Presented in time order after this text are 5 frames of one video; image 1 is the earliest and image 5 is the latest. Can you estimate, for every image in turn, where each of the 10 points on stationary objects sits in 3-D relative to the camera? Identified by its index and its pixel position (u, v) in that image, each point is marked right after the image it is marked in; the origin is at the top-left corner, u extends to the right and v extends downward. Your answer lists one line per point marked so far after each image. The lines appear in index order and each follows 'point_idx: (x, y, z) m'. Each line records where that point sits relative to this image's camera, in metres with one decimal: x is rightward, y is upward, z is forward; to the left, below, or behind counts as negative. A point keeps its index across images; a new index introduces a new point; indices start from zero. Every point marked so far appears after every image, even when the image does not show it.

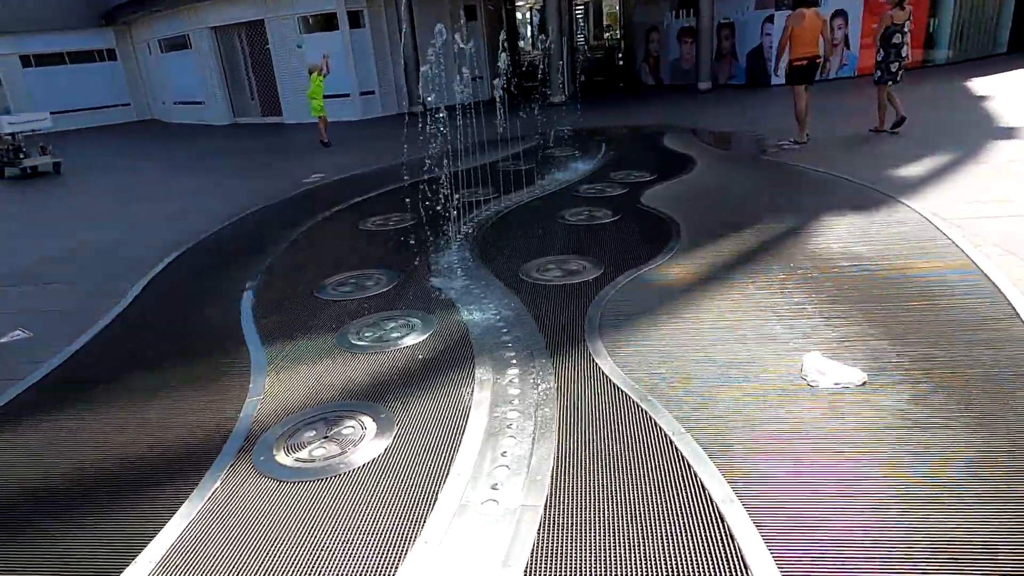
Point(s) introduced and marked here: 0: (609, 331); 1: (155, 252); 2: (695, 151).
0: (+0.4, -0.2, +3.3) m
1: (-3.2, +0.3, +5.9) m
2: (+2.2, +1.7, +7.9) m
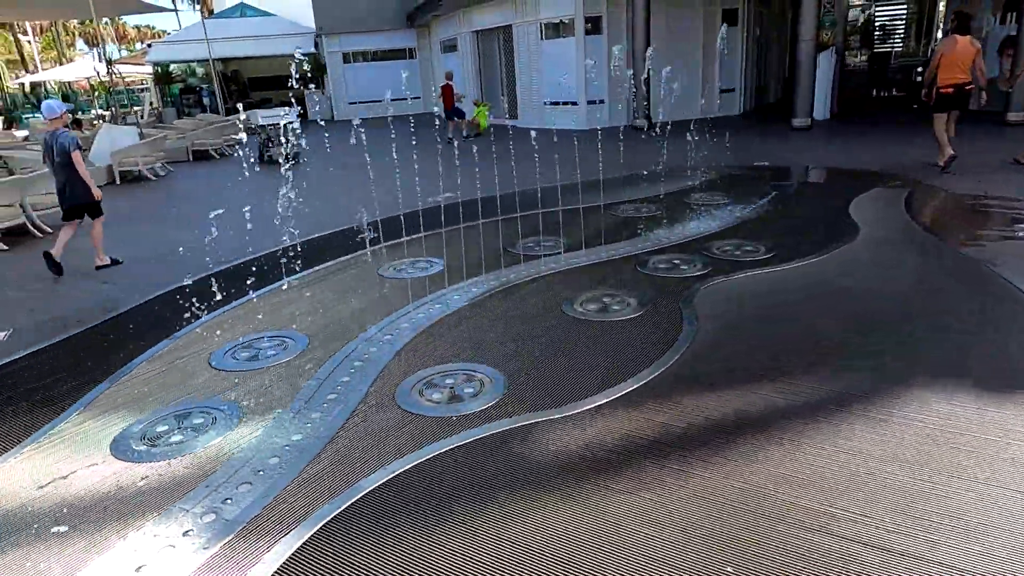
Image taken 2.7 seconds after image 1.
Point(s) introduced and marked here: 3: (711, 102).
0: (-0.6, -0.8, +2.3) m
1: (-2.7, +0.2, +6.1) m
2: (+3.2, +0.6, +5.7) m
3: (+4.9, +4.6, +16.3) m
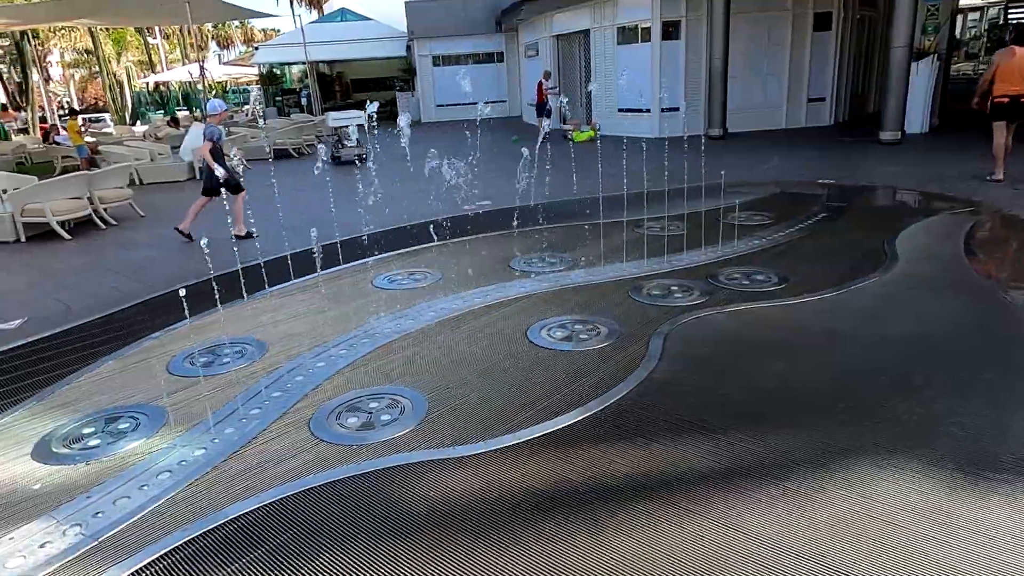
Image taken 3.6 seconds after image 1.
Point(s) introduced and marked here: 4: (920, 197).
0: (-1.1, -0.9, +2.2) m
1: (-2.6, +0.2, +6.3) m
2: (+3.2, +0.3, +5.1) m
3: (+6.6, +4.1, +15.3) m
4: (+4.6, +1.0, +7.4) m
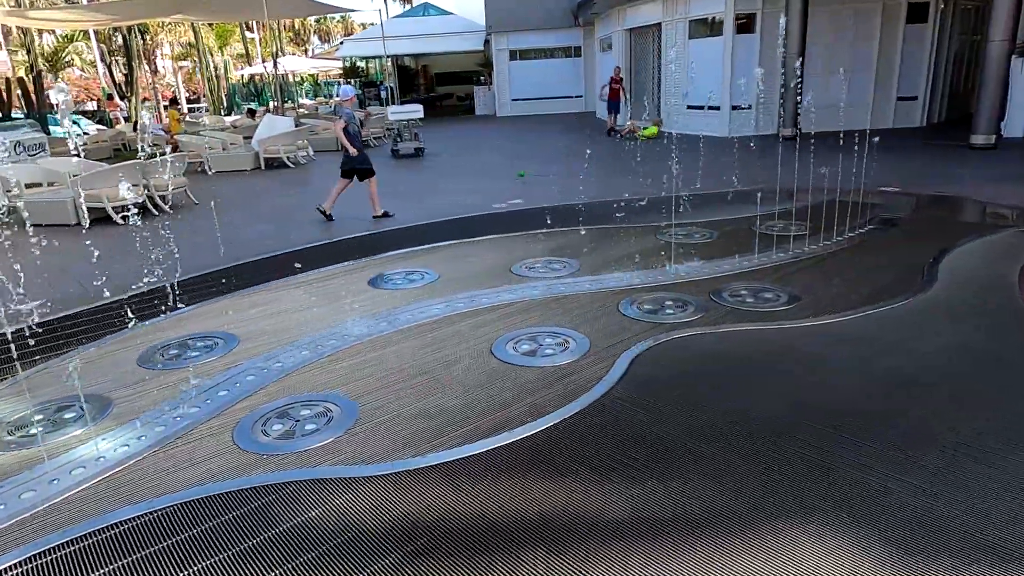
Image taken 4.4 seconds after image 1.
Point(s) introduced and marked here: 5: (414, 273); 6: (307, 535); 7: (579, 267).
0: (-1.5, -0.9, +2.2) m
1: (-2.4, +0.3, +6.5) m
2: (+3.2, +0.1, +4.5) m
3: (+8.0, +3.8, +14.1) m
4: (+4.9, +0.8, +6.6) m
5: (-0.8, +0.1, +5.2) m
6: (-0.7, -0.8, +2.2) m
7: (+0.5, +0.2, +5.1) m
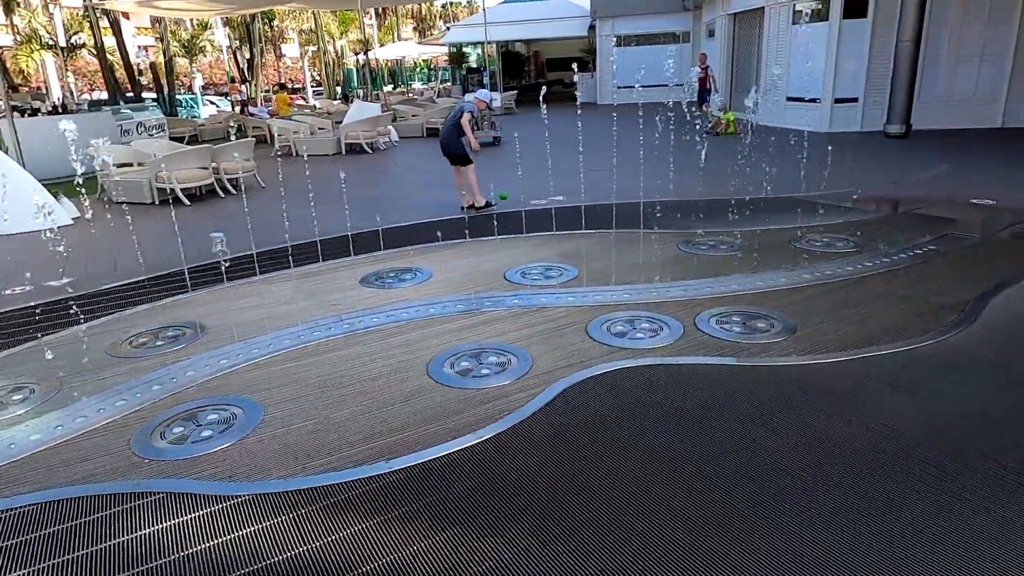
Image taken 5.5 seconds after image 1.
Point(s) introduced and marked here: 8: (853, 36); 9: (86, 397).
0: (-2.1, -0.9, +2.3) m
1: (-2.2, +0.4, +6.6) m
2: (+3.0, -0.1, +3.8) m
3: (+9.5, +3.4, +12.4) m
4: (+5.0, +0.5, +5.5) m
5: (-0.8, +0.1, +5.1) m
6: (-1.2, -0.9, +2.2) m
7: (+0.5, +0.1, +4.8) m
8: (+6.4, +4.7, +12.4) m
9: (-2.1, -0.5, +3.3) m
